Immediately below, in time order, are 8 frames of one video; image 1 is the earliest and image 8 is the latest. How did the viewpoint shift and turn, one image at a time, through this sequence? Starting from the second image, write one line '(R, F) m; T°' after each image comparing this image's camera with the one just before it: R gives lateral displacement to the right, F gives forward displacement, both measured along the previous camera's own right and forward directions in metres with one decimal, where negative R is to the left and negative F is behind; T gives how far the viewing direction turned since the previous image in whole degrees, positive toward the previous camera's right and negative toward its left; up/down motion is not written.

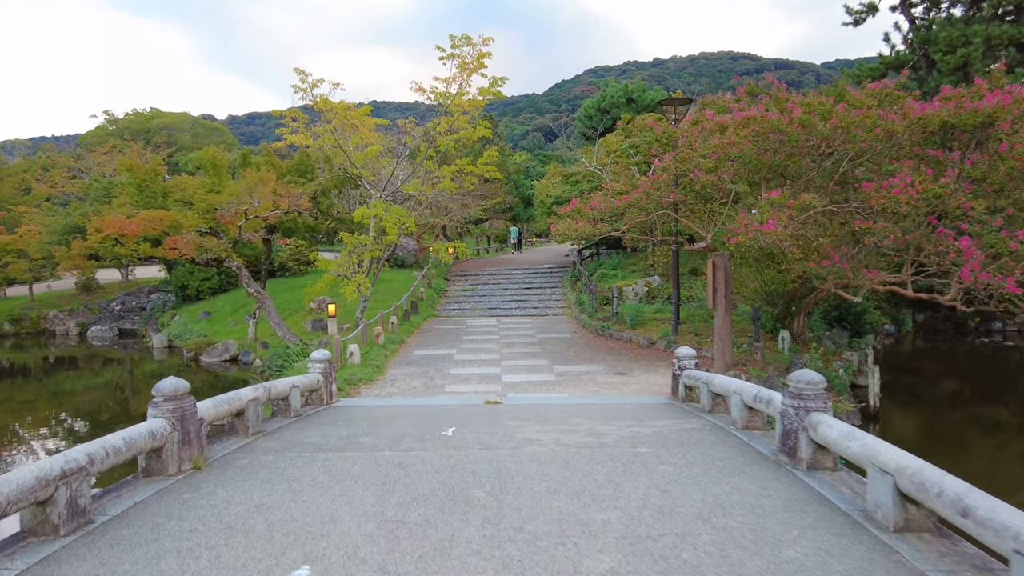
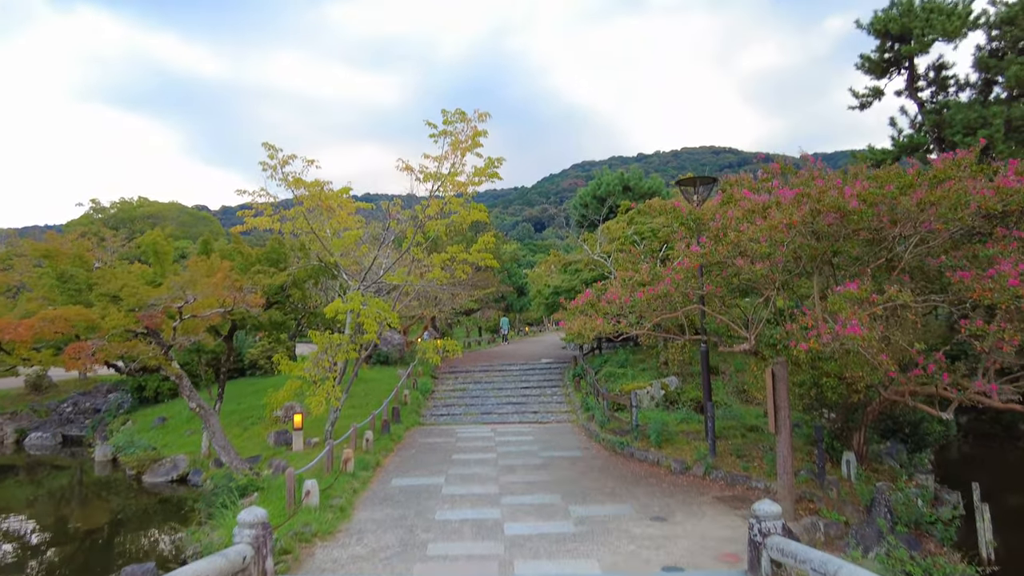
(-0.2, +1.9) m; +1°
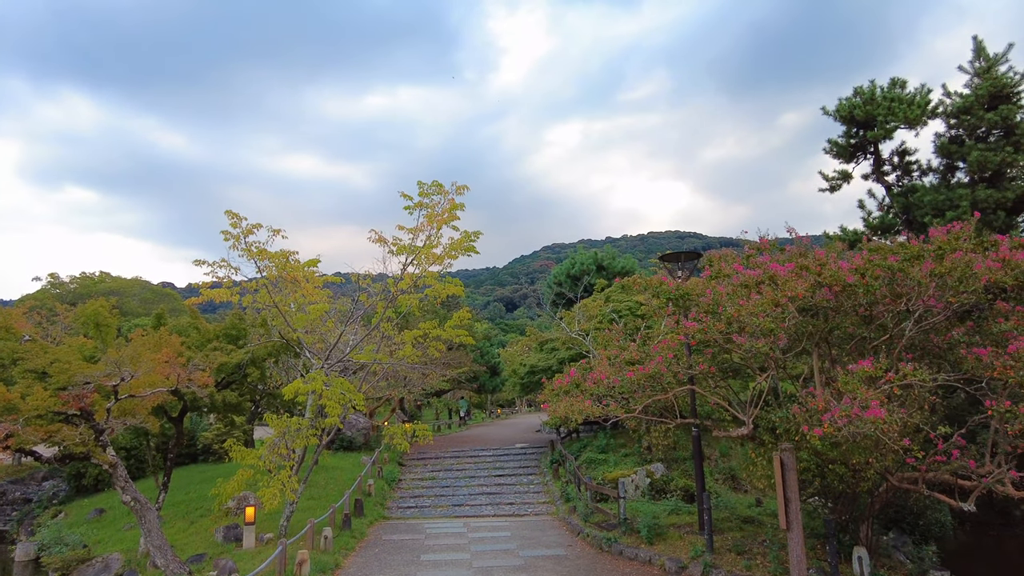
(-0.1, +0.7) m; +3°
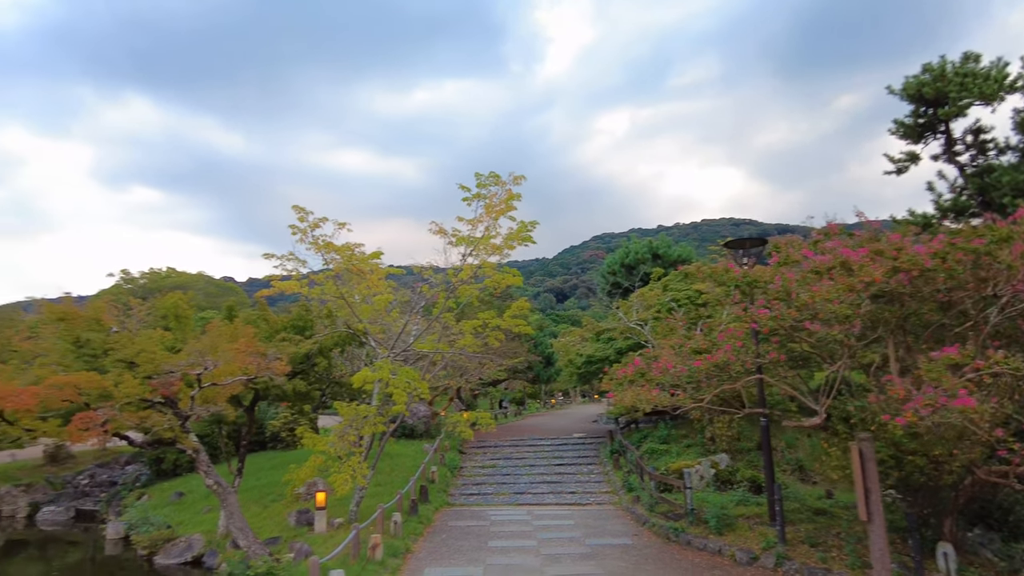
(-0.2, 0.0) m; -4°
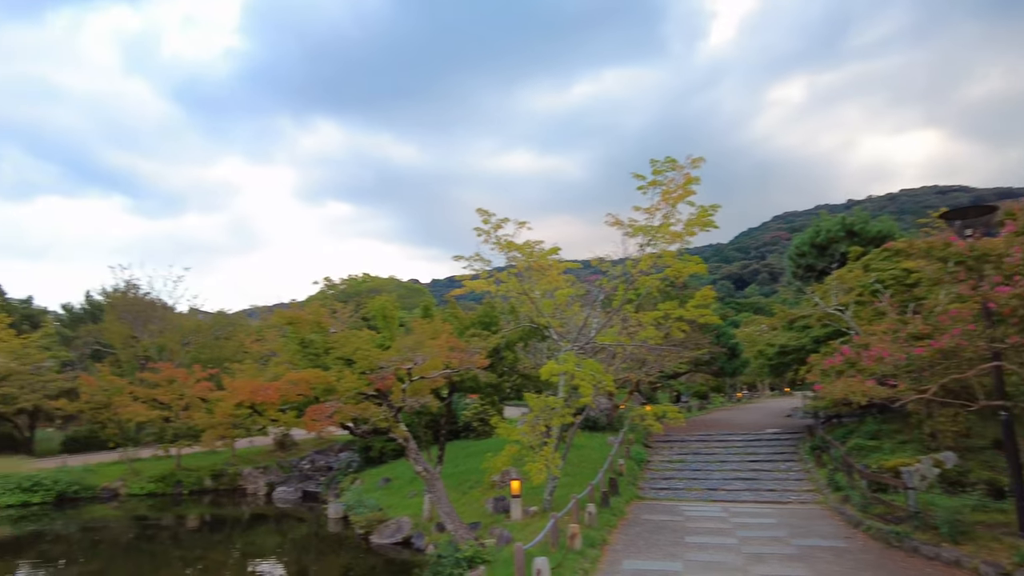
(-0.2, 0.0) m; -15°
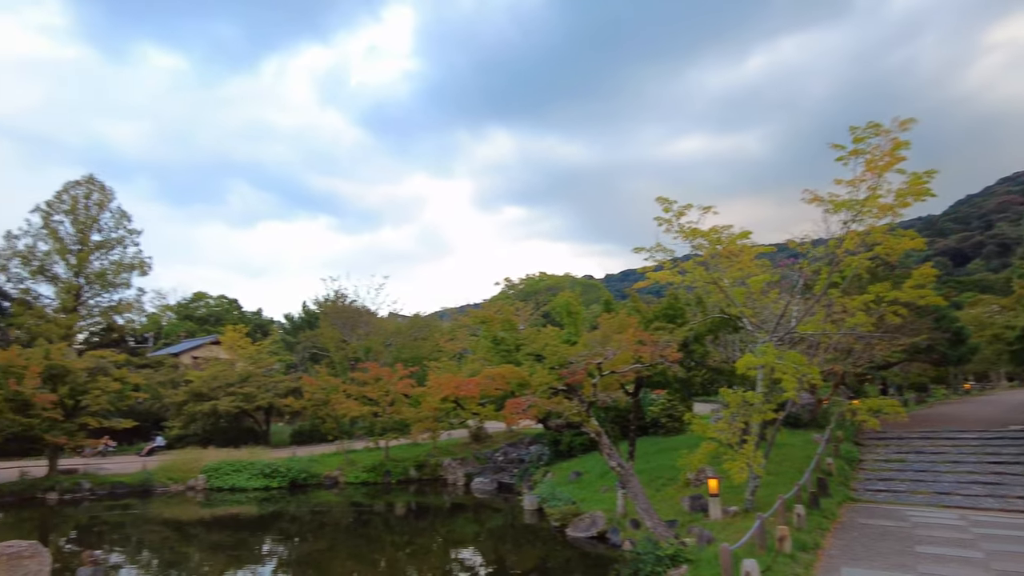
(-0.1, 0.0) m; -15°
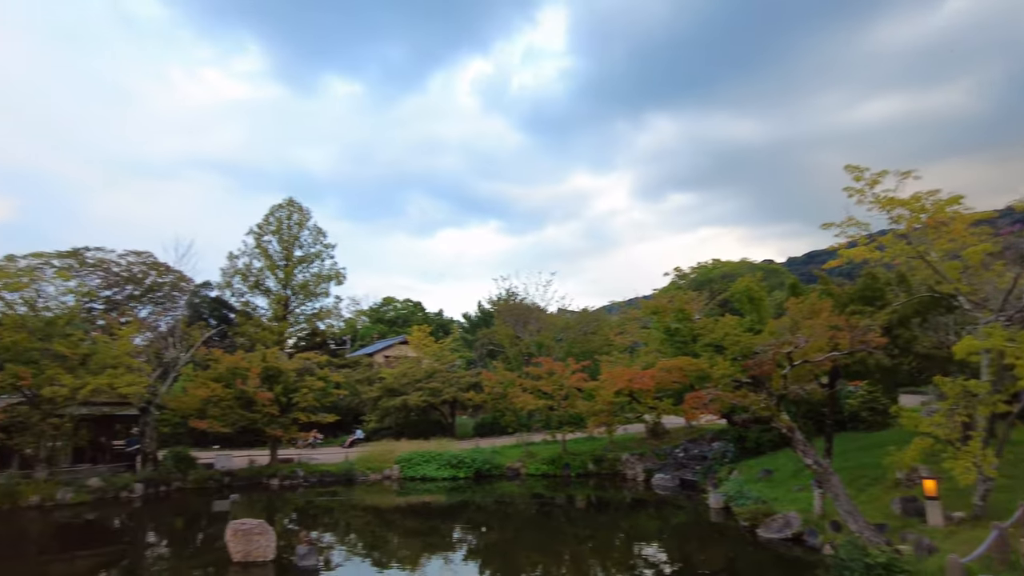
(0.0, +0.1) m; -14°
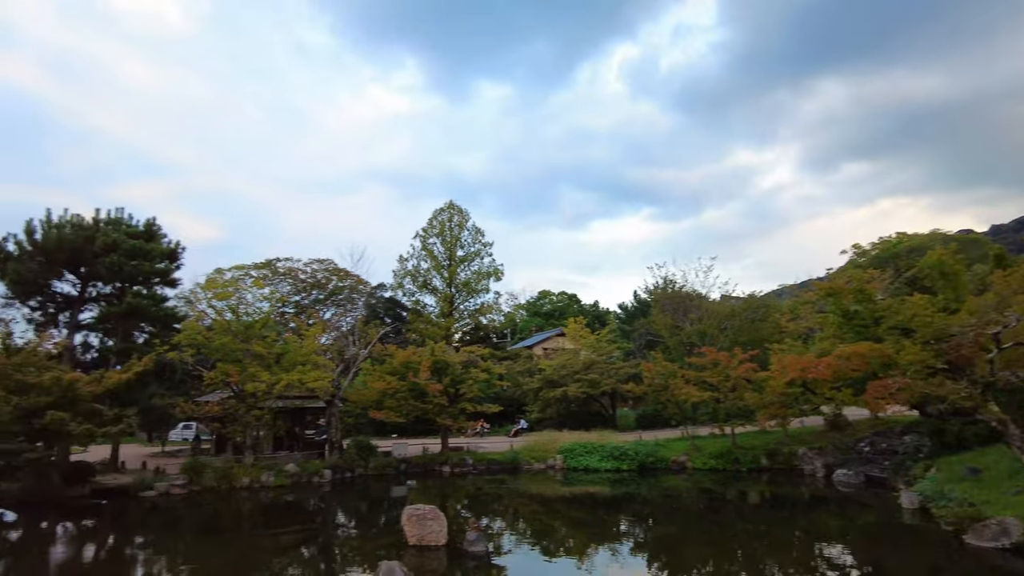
(+0.1, +0.1) m; -14°
